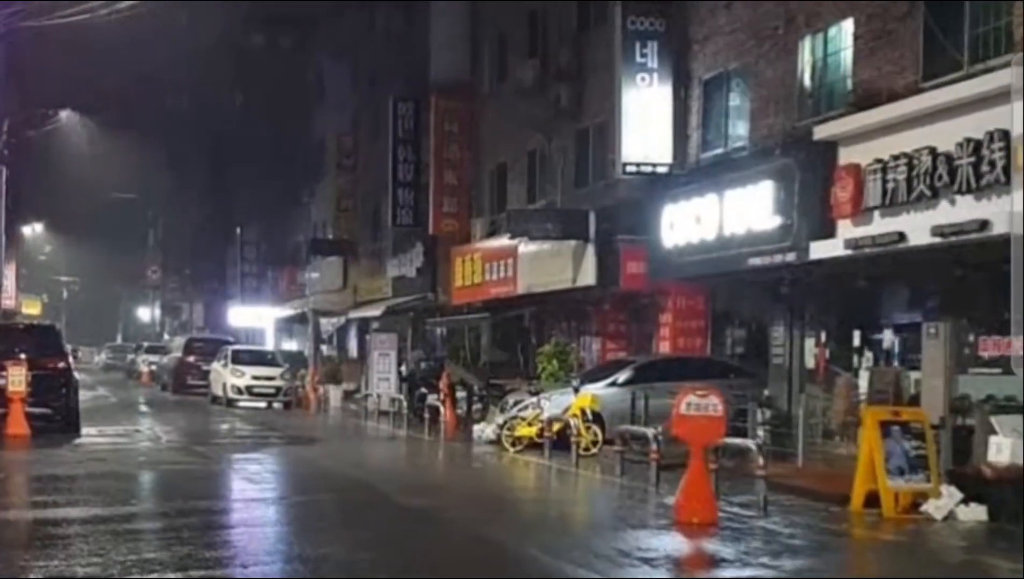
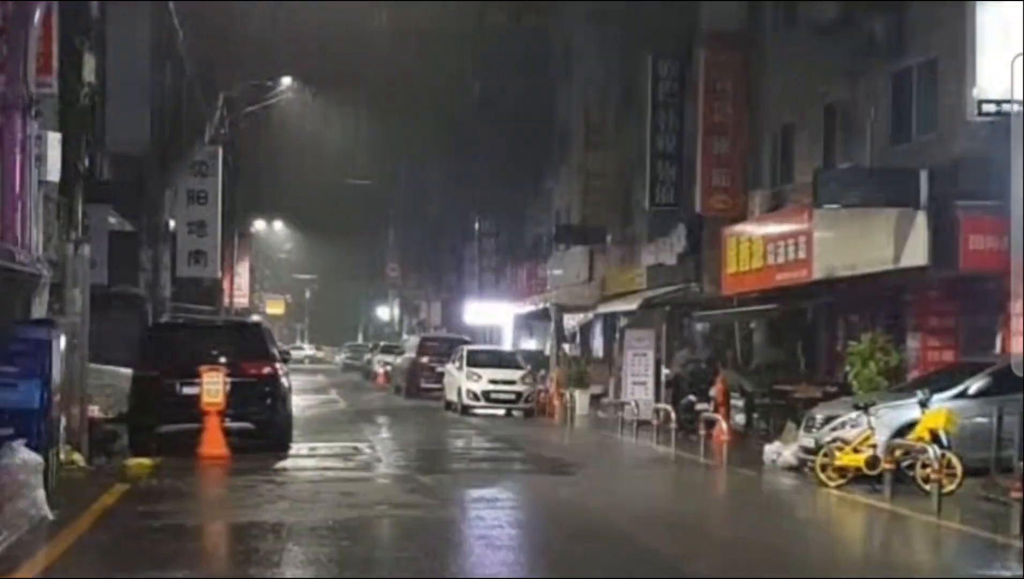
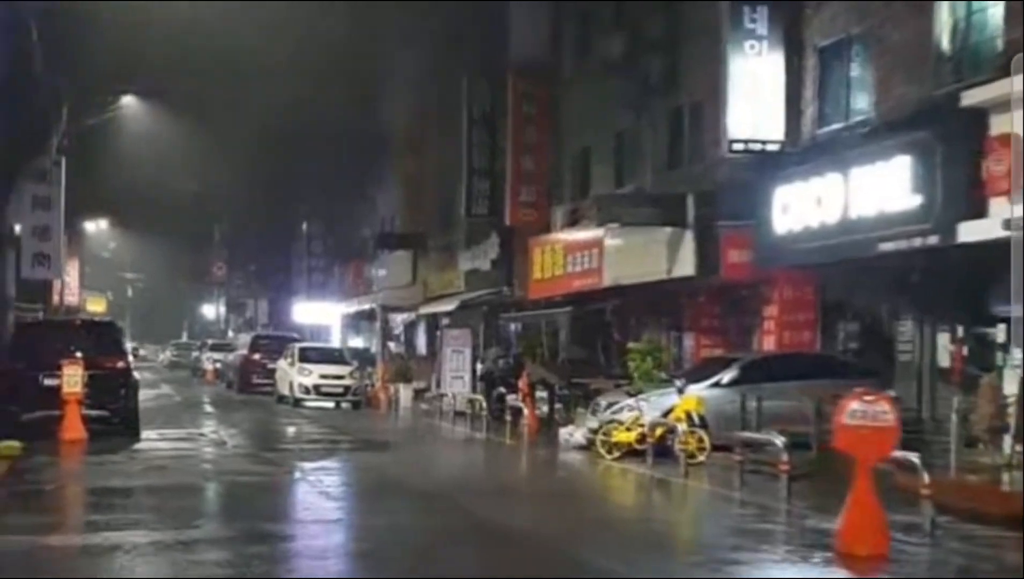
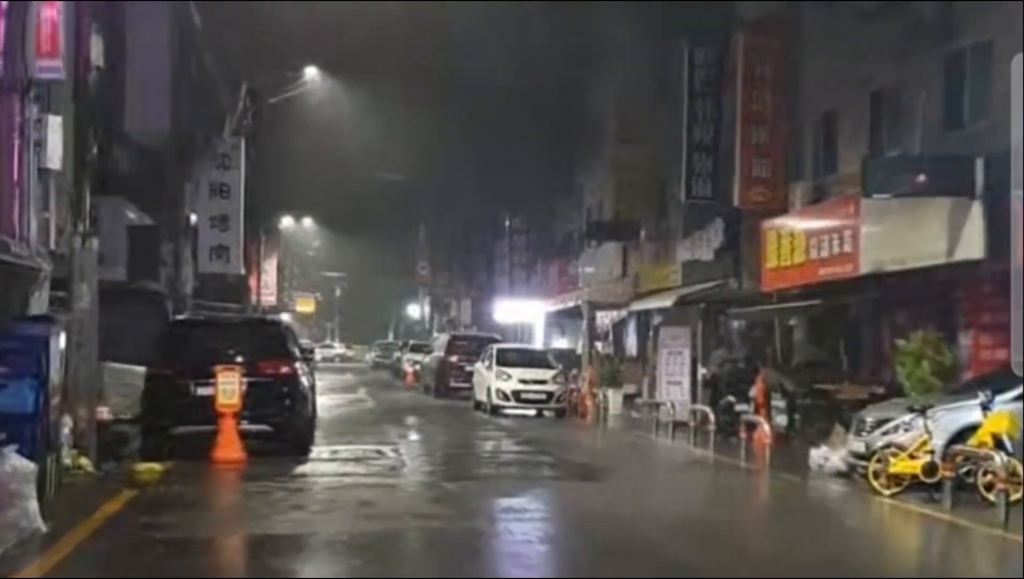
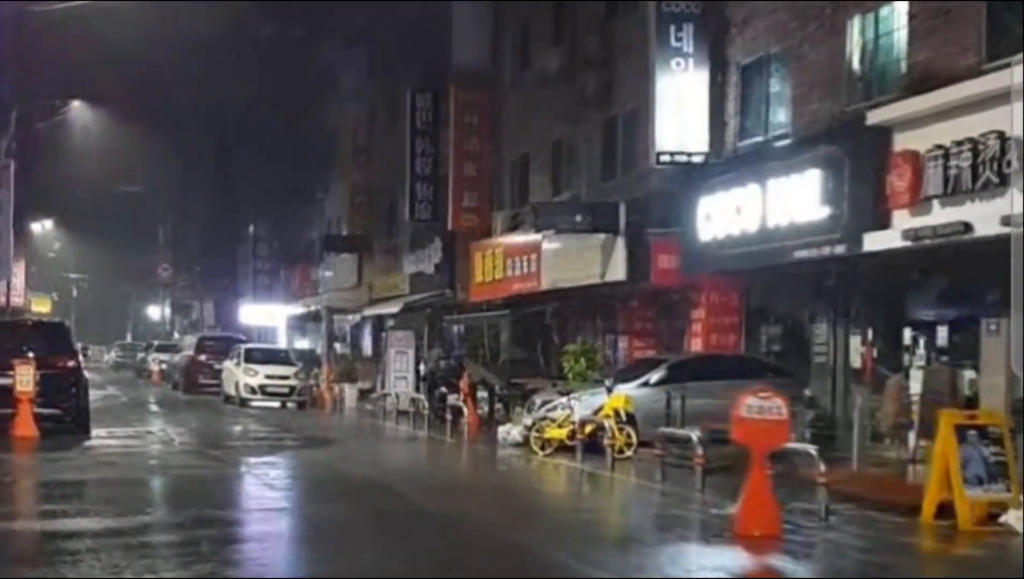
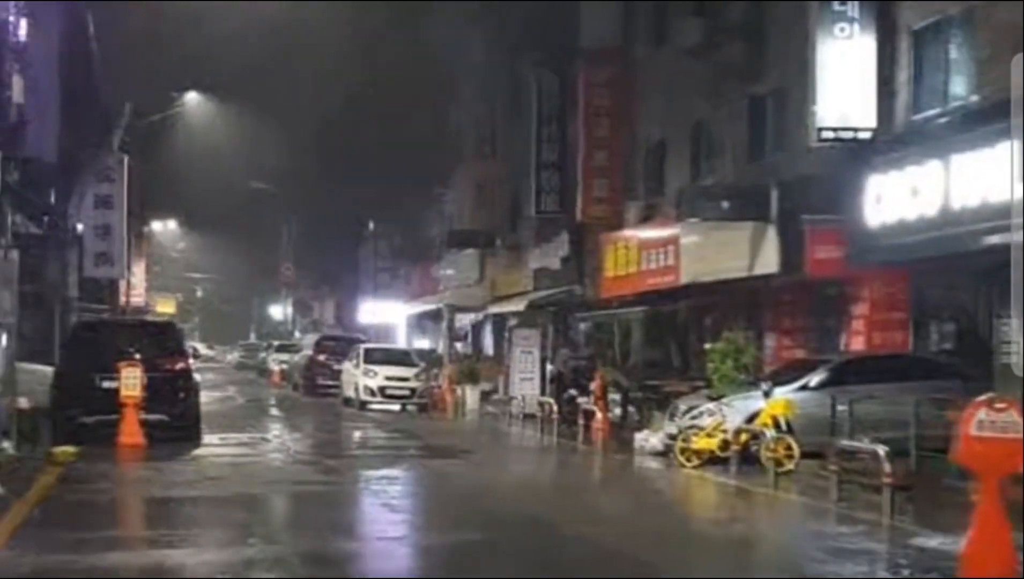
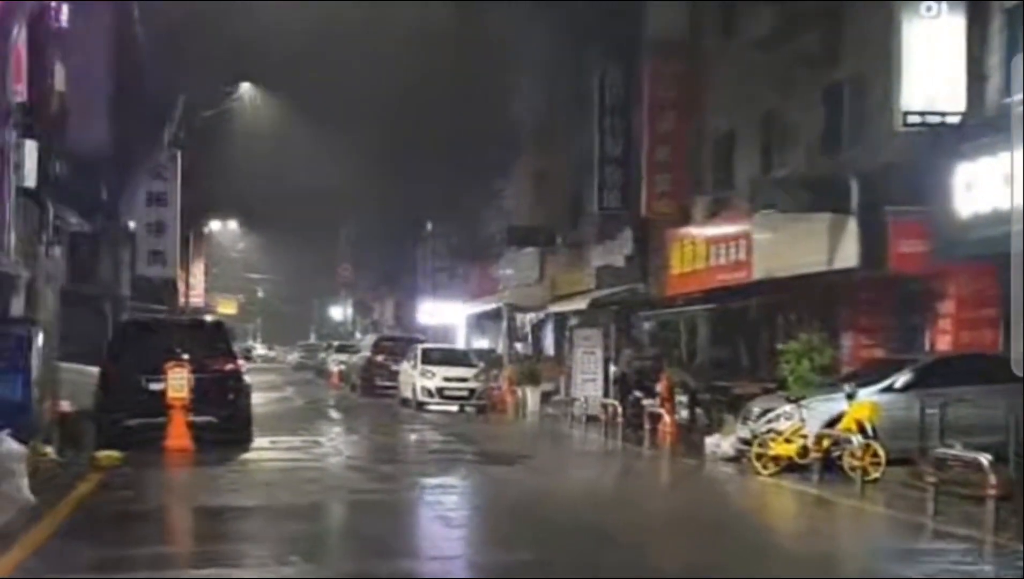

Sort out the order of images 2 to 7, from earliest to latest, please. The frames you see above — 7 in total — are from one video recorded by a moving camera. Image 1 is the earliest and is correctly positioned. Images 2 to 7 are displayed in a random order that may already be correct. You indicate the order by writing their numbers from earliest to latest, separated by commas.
5, 3, 6, 7, 2, 4
